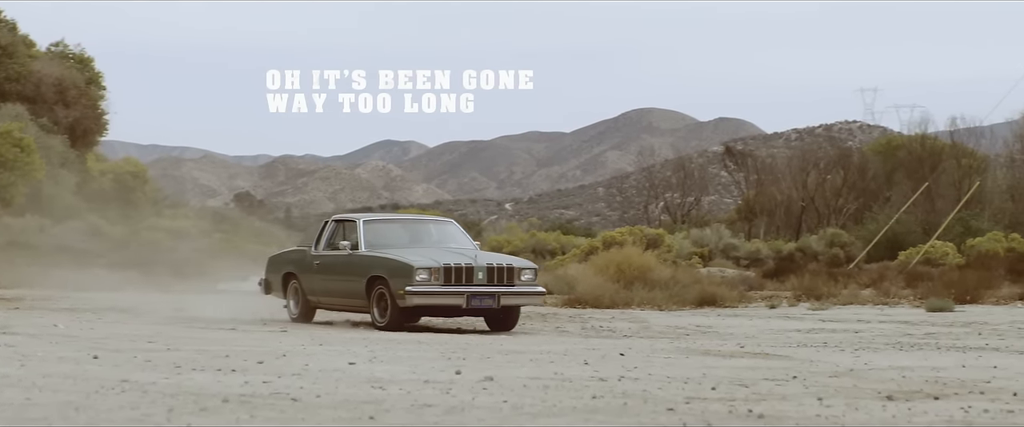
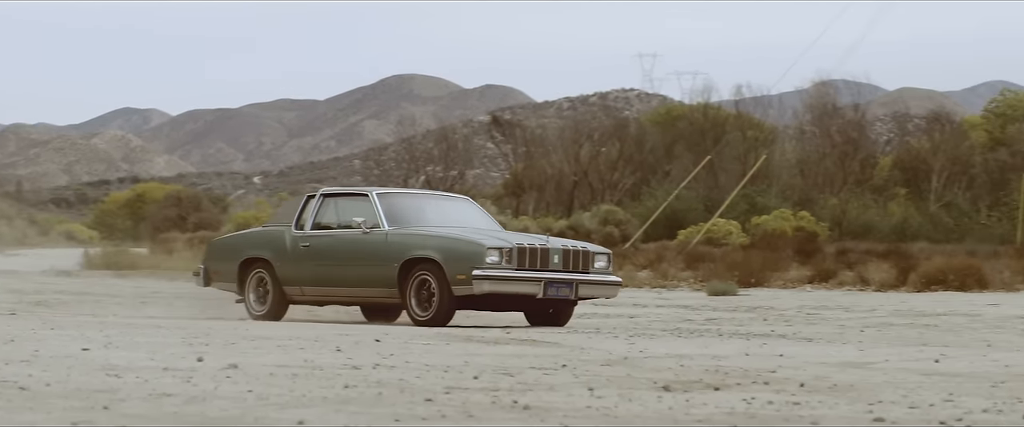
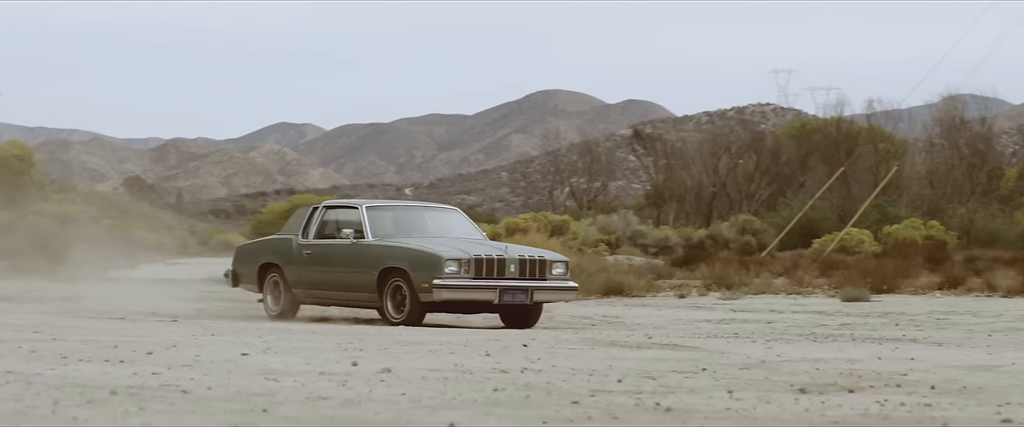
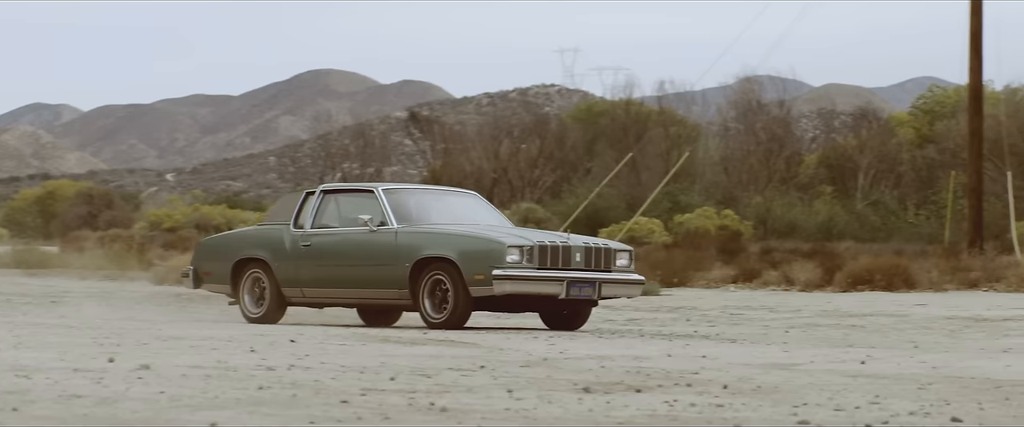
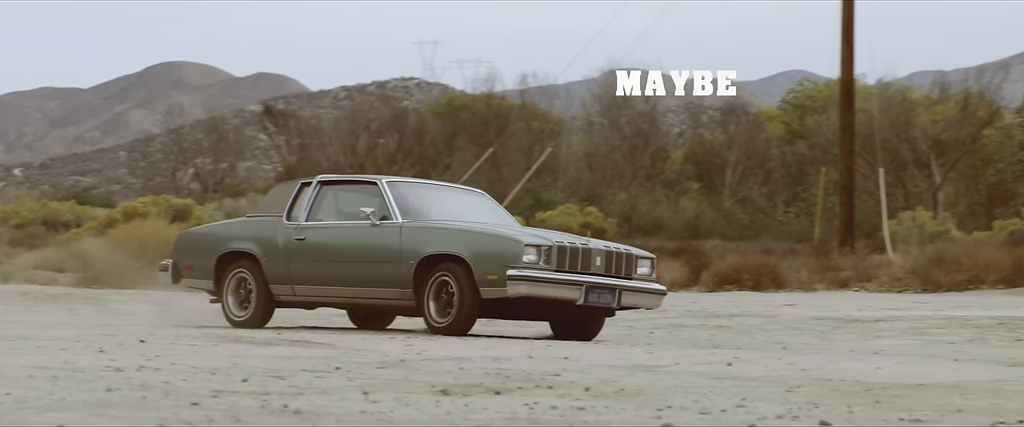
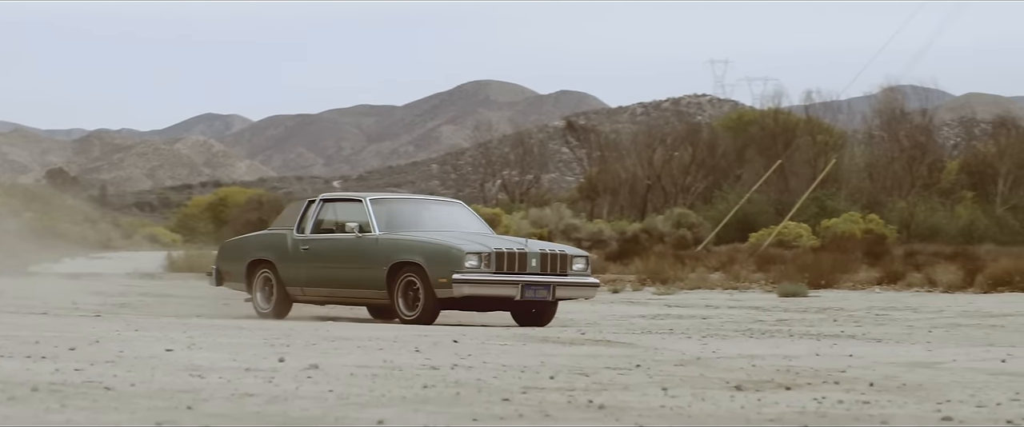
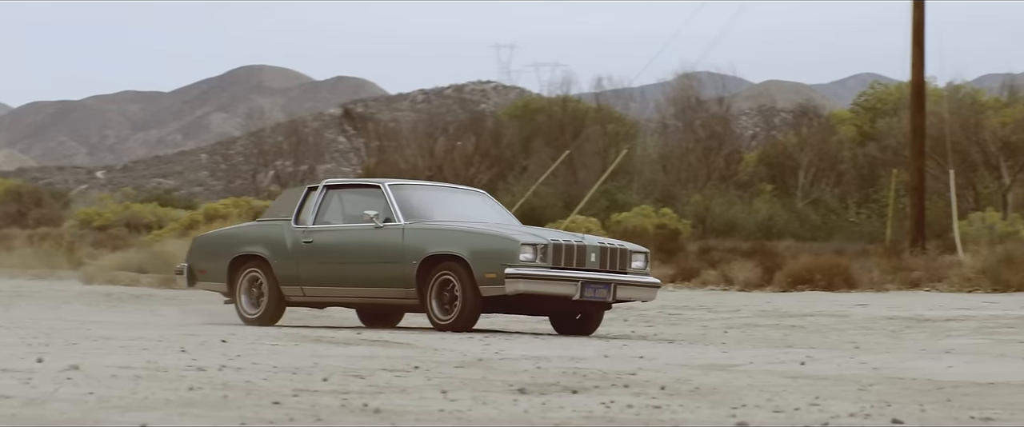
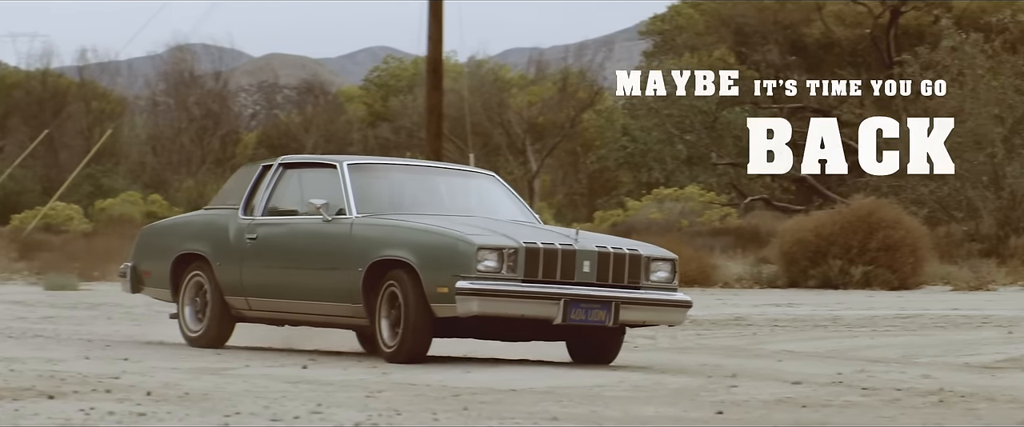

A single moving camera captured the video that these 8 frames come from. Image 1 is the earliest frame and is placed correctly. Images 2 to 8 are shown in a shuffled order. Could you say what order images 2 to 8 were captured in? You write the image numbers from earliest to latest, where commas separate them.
3, 6, 2, 4, 7, 5, 8
